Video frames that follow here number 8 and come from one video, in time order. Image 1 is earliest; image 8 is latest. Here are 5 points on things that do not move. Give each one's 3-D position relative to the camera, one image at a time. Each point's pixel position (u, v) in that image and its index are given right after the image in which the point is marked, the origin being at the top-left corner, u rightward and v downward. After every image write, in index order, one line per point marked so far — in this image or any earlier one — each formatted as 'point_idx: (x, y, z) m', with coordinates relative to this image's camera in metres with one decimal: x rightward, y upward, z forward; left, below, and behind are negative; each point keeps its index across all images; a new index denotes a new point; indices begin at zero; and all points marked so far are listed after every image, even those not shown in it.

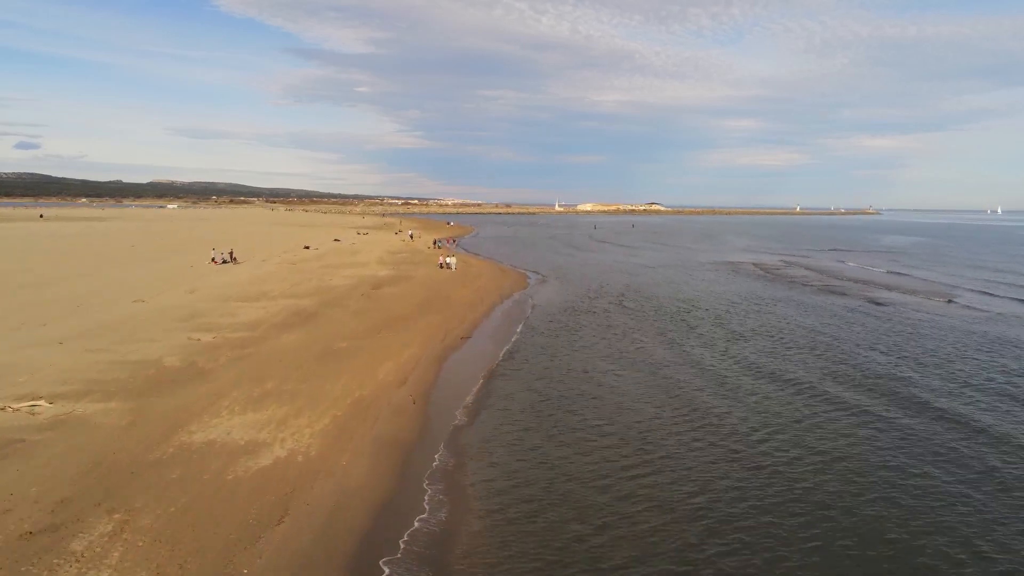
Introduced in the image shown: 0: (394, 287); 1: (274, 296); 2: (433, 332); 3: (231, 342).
0: (-2.2, 0.0, +19.0) m
1: (-3.8, -0.1, +16.3) m
2: (-1.0, -0.6, +13.1) m
3: (-3.1, -0.6, +11.3) m
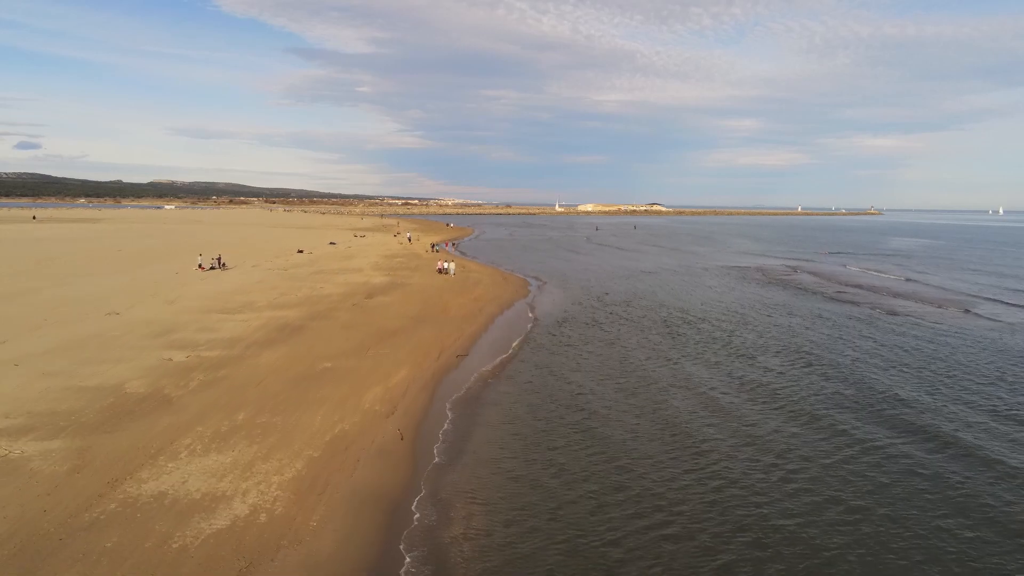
0: (-2.2, -0.1, +18.1) m
1: (-3.8, -0.3, +15.4) m
2: (-1.0, -0.7, +12.2) m
3: (-3.1, -0.7, +10.4) m
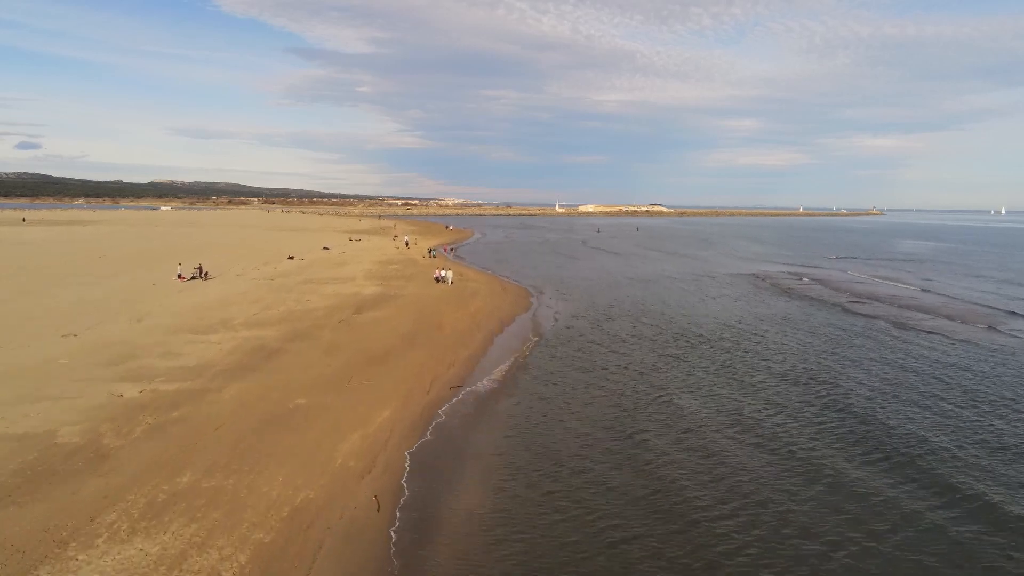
0: (-2.2, -0.4, +16.7) m
1: (-3.8, -0.5, +14.0) m
2: (-1.0, -0.9, +10.8) m
3: (-3.1, -1.0, +9.0) m
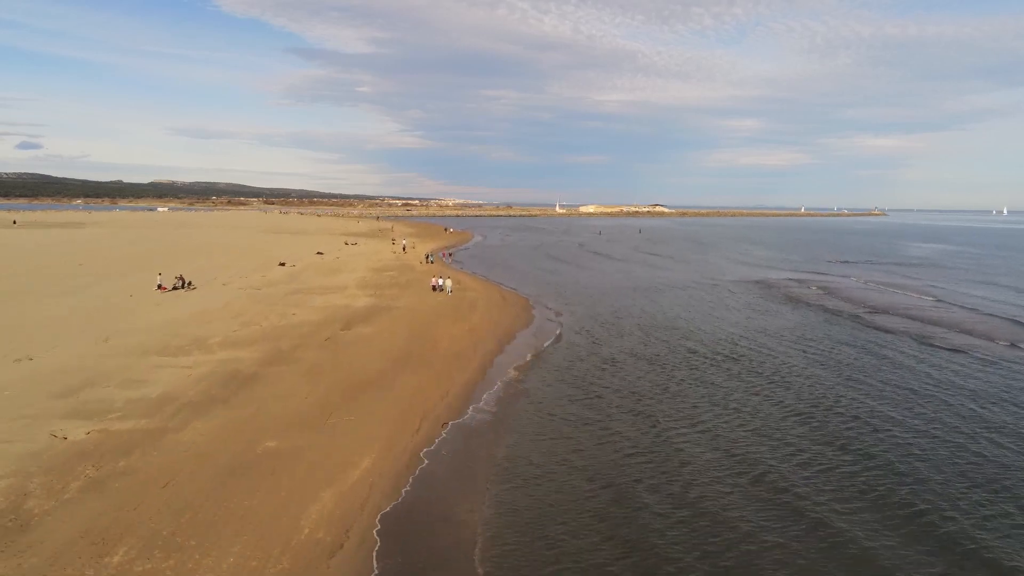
0: (-2.2, -0.6, +15.6) m
1: (-3.8, -0.7, +12.9) m
2: (-1.0, -1.1, +9.7) m
3: (-3.0, -1.2, +7.9) m
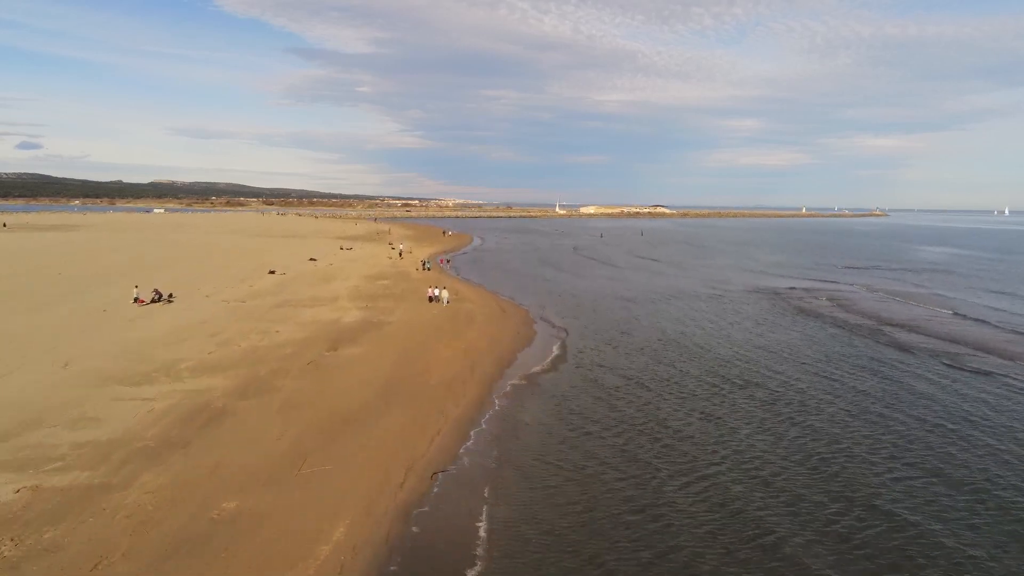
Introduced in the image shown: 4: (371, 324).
0: (-2.2, -0.8, +14.4) m
1: (-3.8, -0.9, +11.7) m
2: (-1.0, -1.4, +8.5) m
3: (-3.0, -1.4, +6.7) m
4: (-2.3, -0.6, +17.0) m
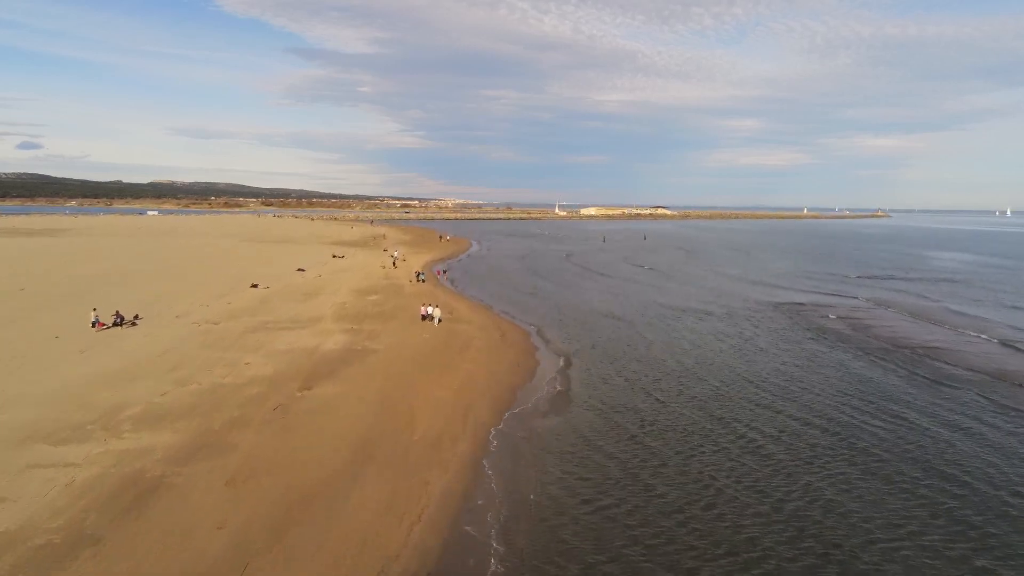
0: (-2.2, -1.1, +12.7) m
1: (-3.8, -1.3, +10.0) m
2: (-1.0, -1.7, +6.8) m
3: (-3.1, -1.7, +5.0) m
4: (-2.3, -0.9, +15.2) m
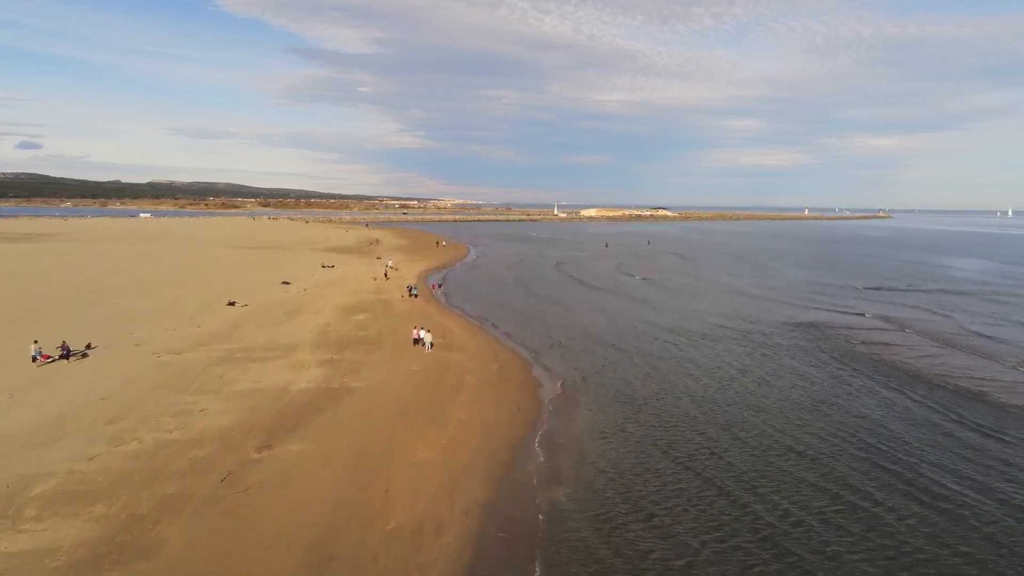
0: (-2.2, -1.5, +10.7) m
1: (-3.8, -1.7, +8.0) m
2: (-1.0, -2.1, +4.9) m
3: (-3.1, -2.1, +3.1) m
4: (-2.3, -1.3, +13.3) m
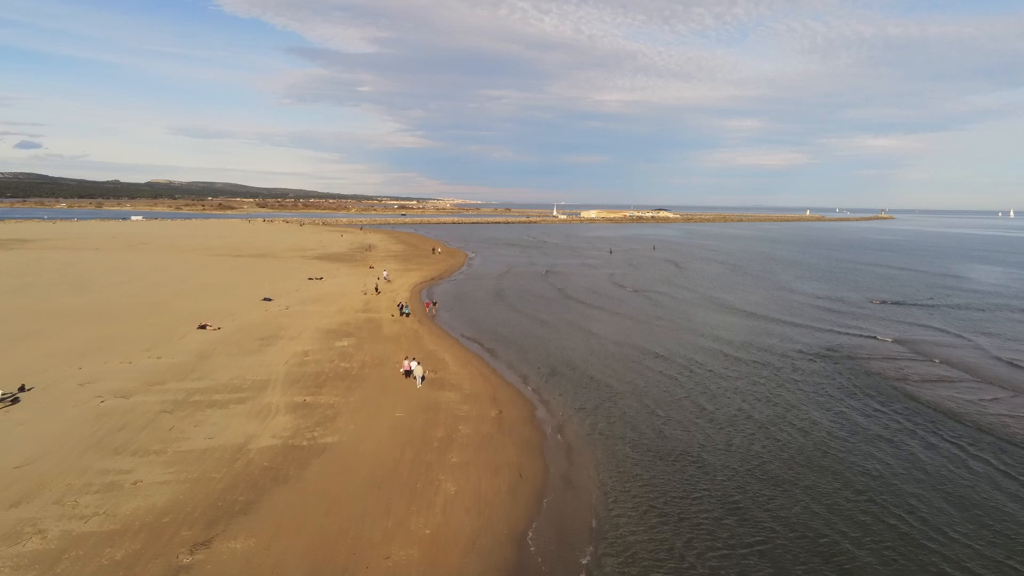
0: (-2.2, -2.0, +8.6) m
1: (-3.8, -2.1, +5.9) m
2: (-1.0, -2.5, +2.7) m
3: (-3.1, -2.6, +1.0) m
4: (-2.3, -1.8, +11.2) m
